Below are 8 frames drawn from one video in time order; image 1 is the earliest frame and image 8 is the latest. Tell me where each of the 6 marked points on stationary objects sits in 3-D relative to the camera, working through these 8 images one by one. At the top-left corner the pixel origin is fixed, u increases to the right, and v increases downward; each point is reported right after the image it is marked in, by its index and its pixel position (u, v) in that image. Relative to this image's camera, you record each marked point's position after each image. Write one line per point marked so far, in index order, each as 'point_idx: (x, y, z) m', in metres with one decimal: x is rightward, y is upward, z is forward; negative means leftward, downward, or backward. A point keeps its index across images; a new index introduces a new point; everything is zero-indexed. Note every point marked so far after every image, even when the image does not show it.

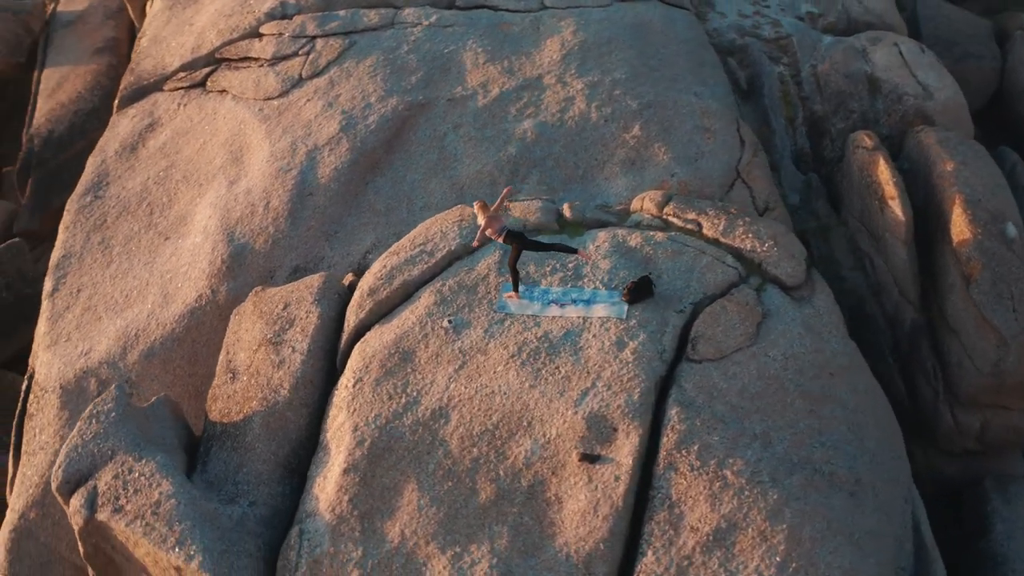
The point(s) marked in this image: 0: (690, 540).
0: (+0.9, -1.3, +5.3) m
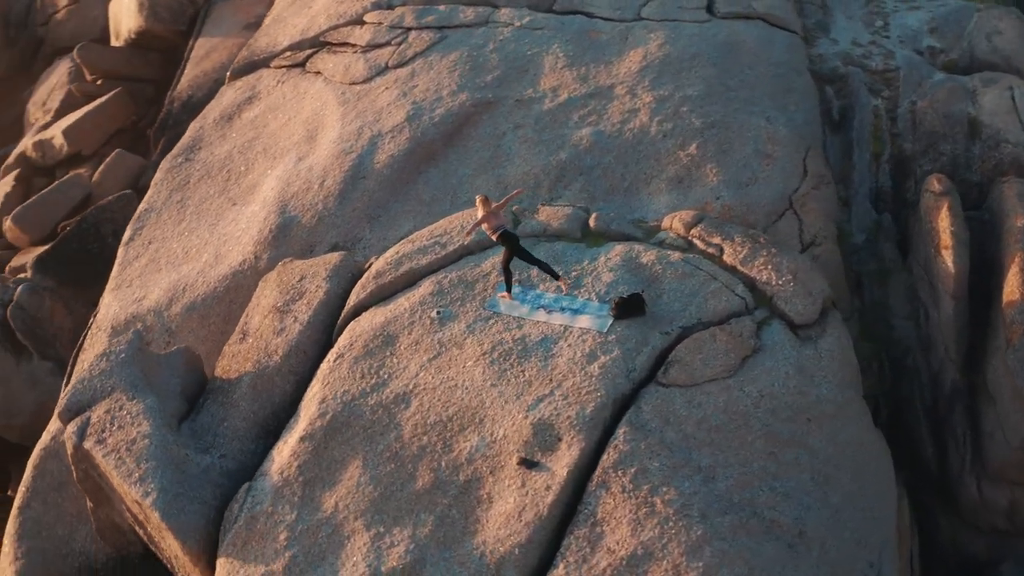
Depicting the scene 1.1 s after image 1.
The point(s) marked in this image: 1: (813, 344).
0: (+0.4, -1.3, +5.3) m
1: (+1.8, -0.3, +6.4) m
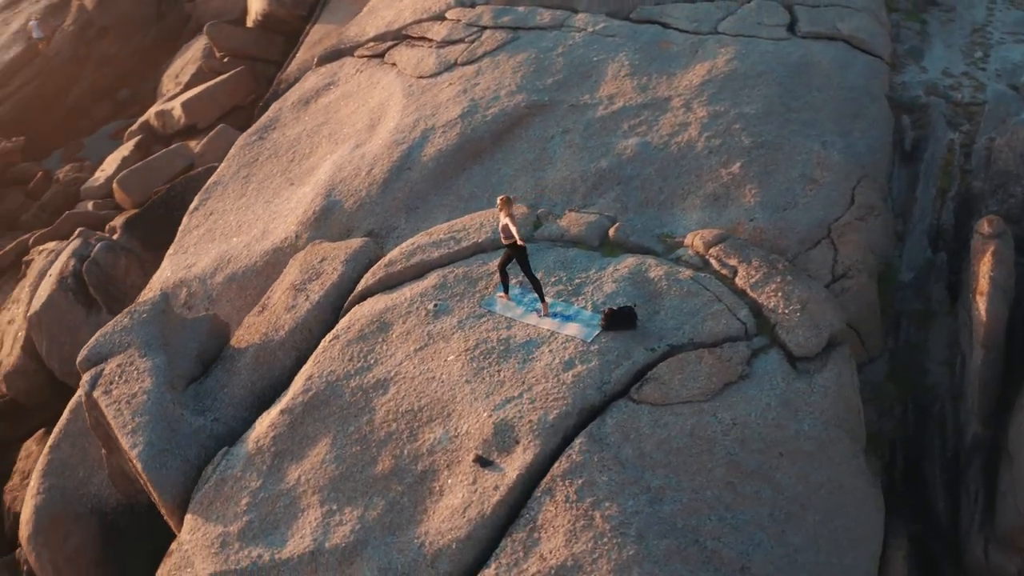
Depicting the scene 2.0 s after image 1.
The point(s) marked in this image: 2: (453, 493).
0: (+0.1, -1.4, +5.3) m
1: (+1.7, -0.5, +6.2) m
2: (-0.3, -1.1, +5.6) m
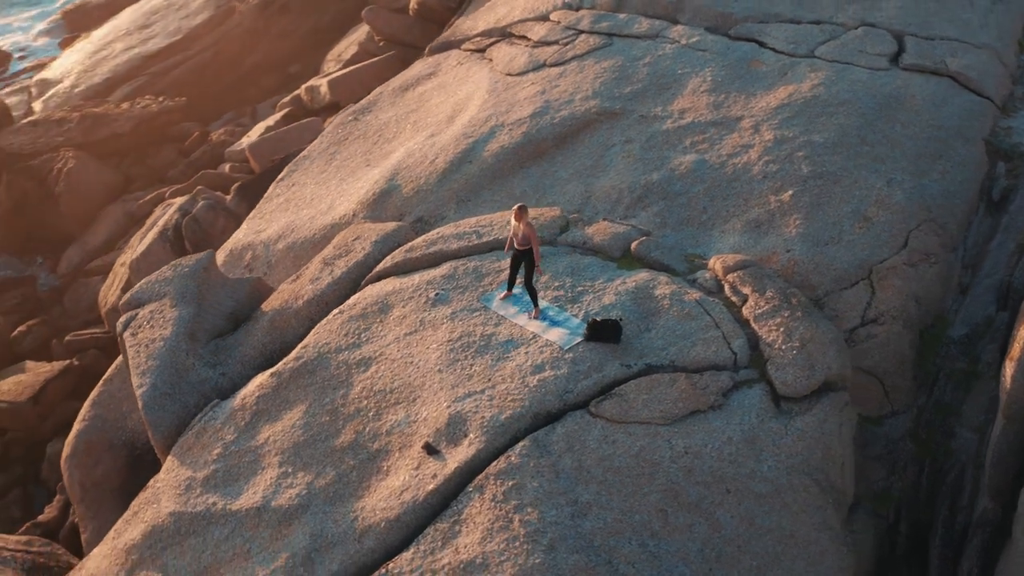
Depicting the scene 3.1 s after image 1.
0: (-0.3, -1.3, +5.3) m
1: (+1.5, -0.7, +5.9) m
2: (-0.6, -1.0, +5.8) m
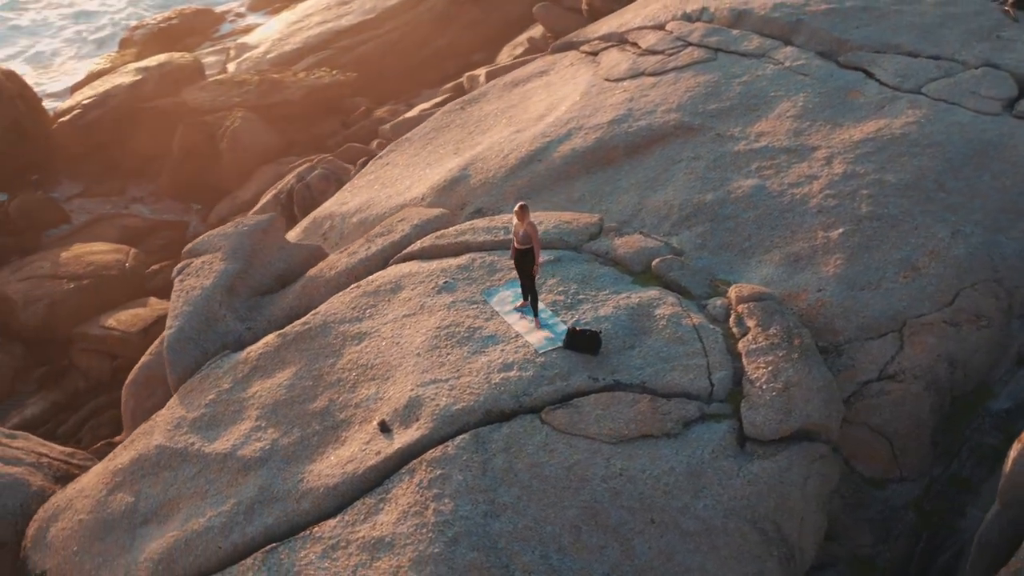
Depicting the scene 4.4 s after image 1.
0: (-0.8, -1.2, +5.5) m
1: (+1.2, -0.9, +5.7) m
2: (-0.9, -0.9, +6.0) m
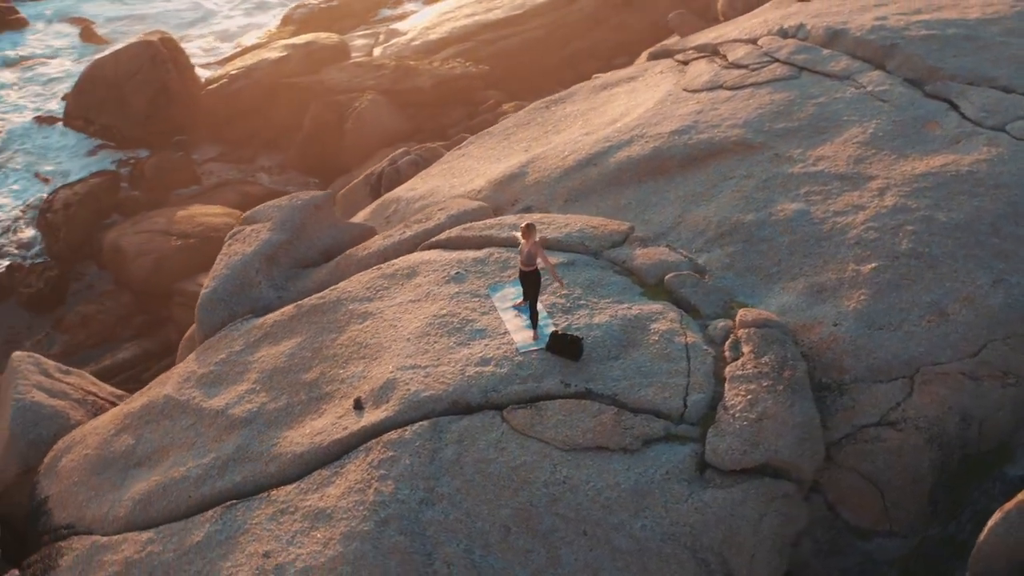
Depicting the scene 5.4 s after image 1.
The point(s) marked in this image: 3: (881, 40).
0: (-1.1, -1.1, +5.7) m
1: (+1.0, -1.0, +5.5) m
2: (-1.1, -0.7, +6.2) m
3: (+3.0, +2.0, +8.7) m
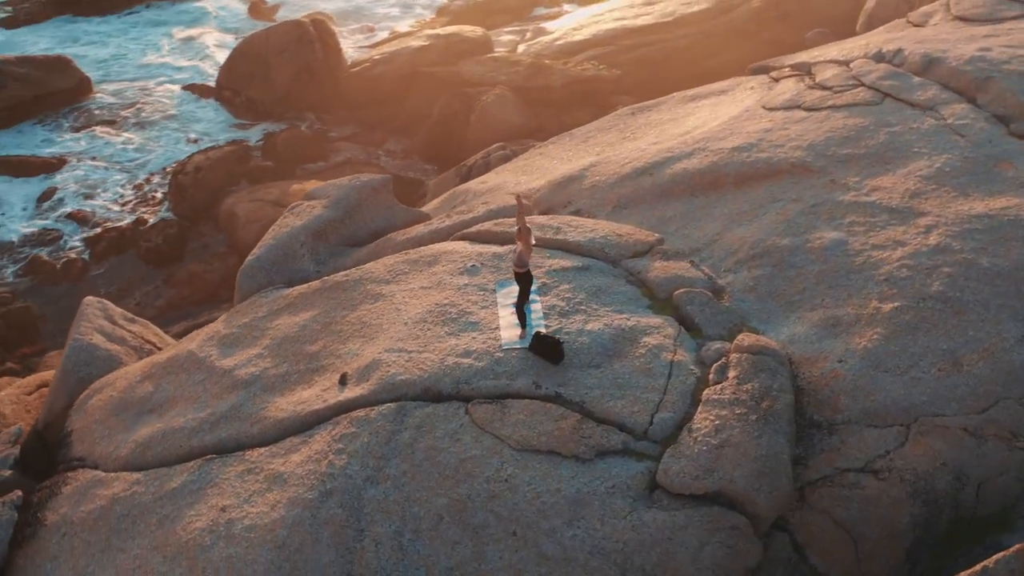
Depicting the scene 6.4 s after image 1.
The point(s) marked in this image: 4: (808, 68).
0: (-1.3, -1.0, +5.9) m
1: (+0.7, -1.1, +5.4) m
2: (-1.2, -0.6, +6.4) m
3: (+3.6, +1.7, +8.2) m
4: (+2.6, +1.9, +9.4) m
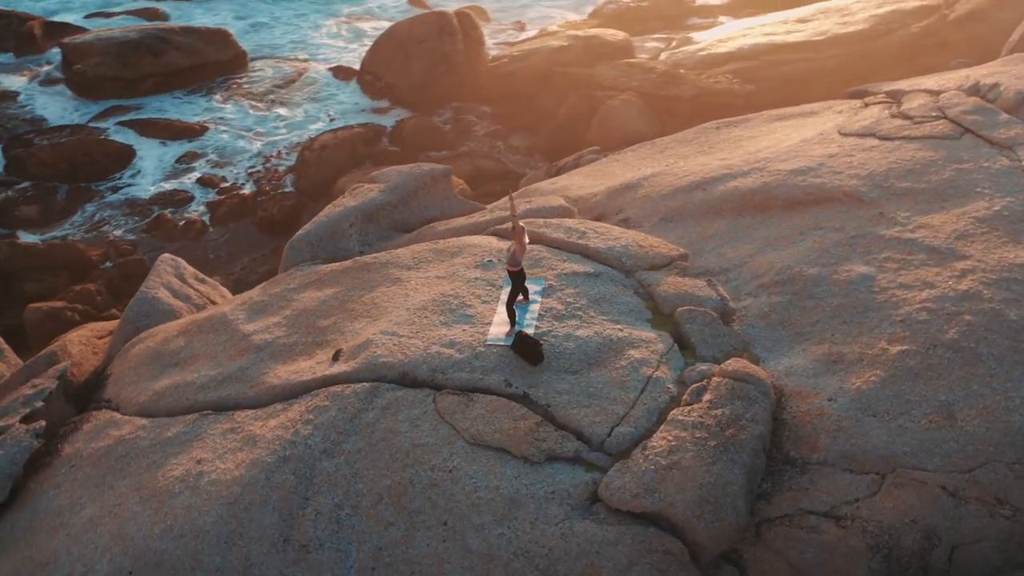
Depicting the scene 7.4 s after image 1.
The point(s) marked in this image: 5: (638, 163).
0: (-1.5, -0.8, +6.2) m
1: (+0.3, -1.1, +5.3) m
2: (-1.3, -0.4, +6.6) m
3: (+4.0, +1.2, +7.6) m
4: (+3.2, +1.6, +8.9) m
5: (+1.1, +1.1, +9.4) m
